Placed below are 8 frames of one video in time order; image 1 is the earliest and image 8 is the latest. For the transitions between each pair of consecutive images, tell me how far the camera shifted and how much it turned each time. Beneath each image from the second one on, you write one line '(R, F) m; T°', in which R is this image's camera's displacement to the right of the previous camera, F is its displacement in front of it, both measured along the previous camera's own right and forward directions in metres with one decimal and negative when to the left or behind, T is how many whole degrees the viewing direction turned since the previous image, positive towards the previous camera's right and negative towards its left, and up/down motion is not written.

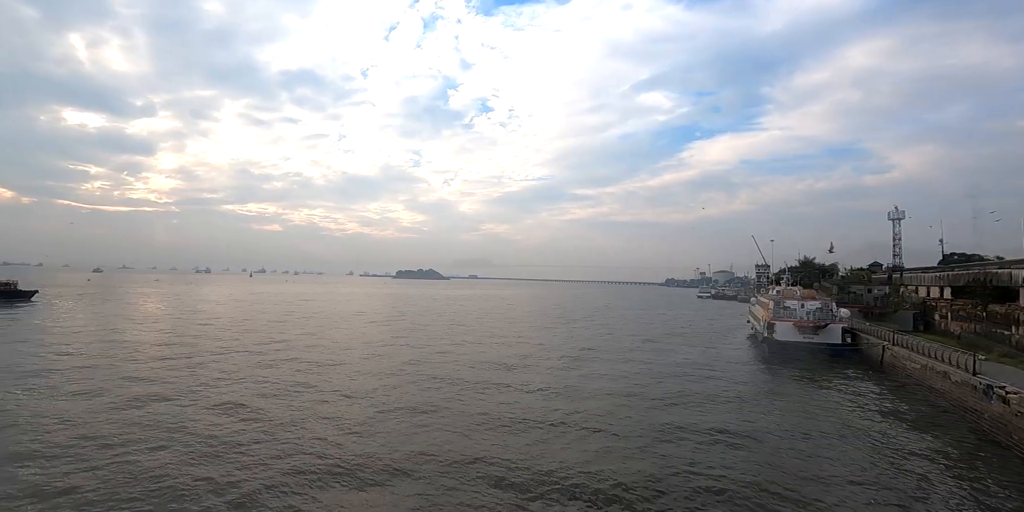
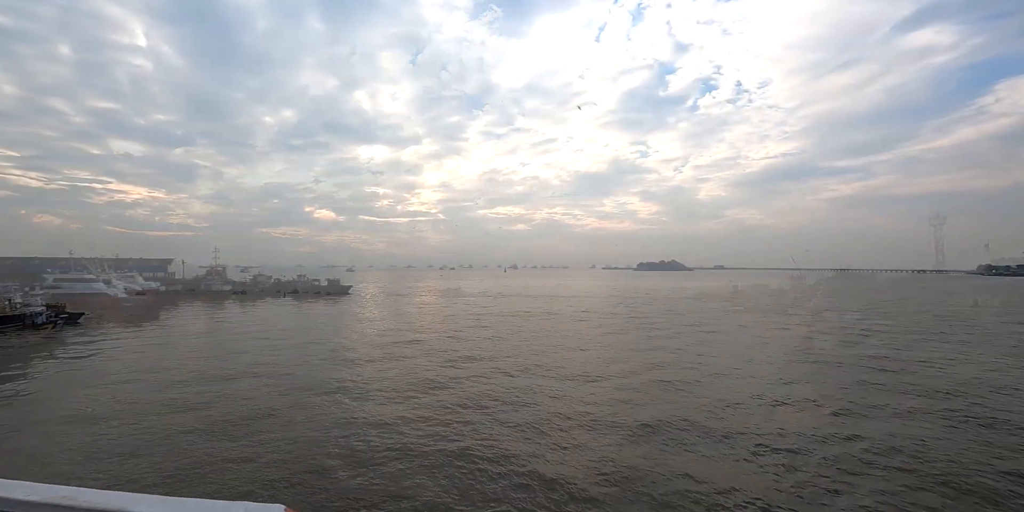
(-0.9, -0.7) m; -7°
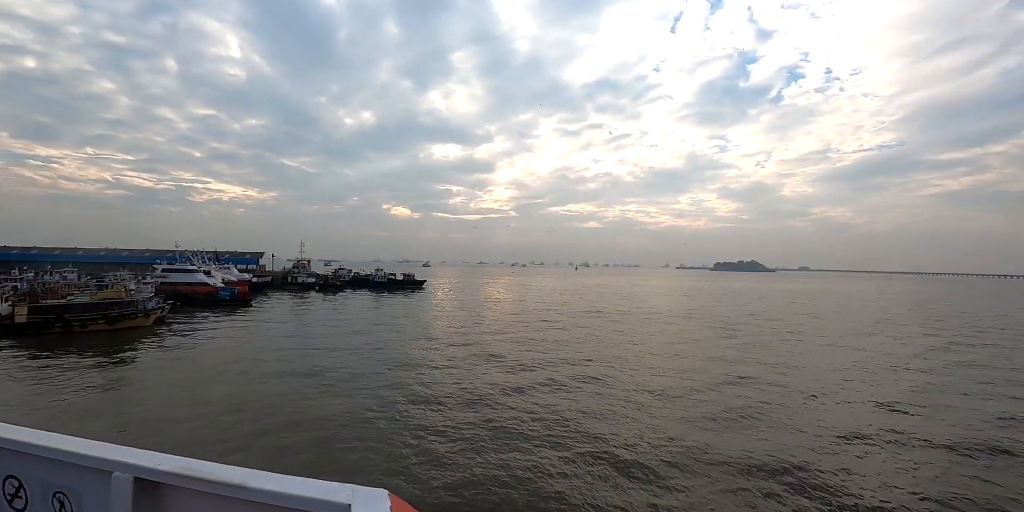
(-0.4, +0.2) m; -7°
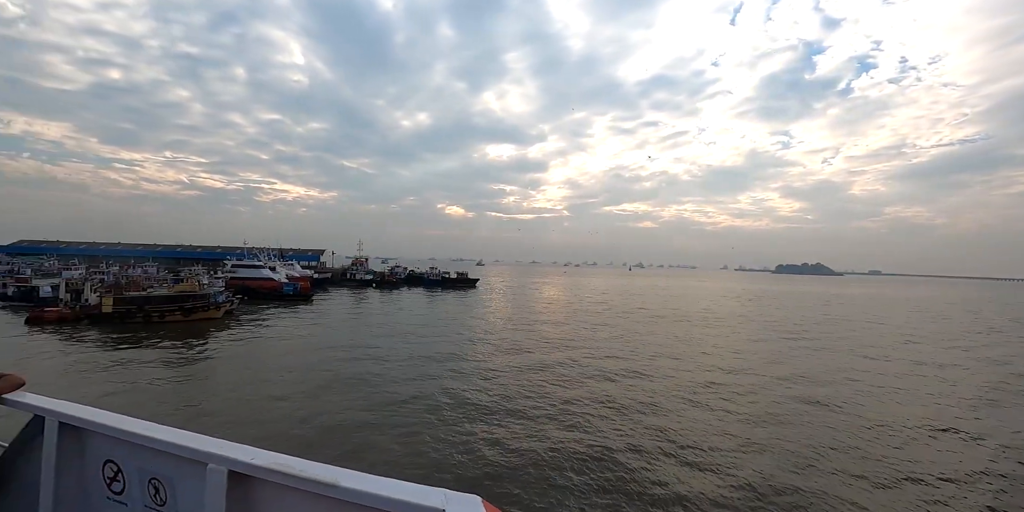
(-0.3, +0.1) m; -5°
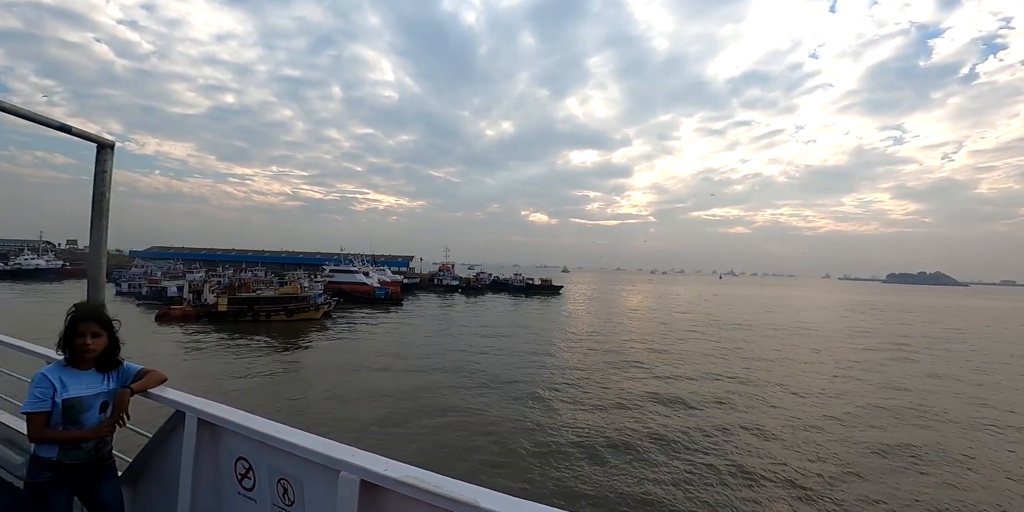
(-0.5, 0.0) m; -8°
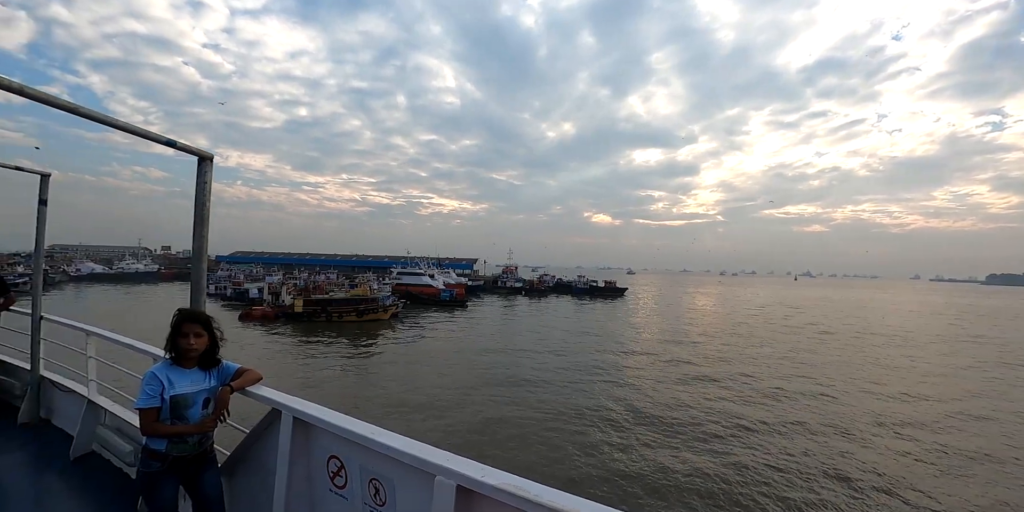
(-0.4, -0.1) m; -6°
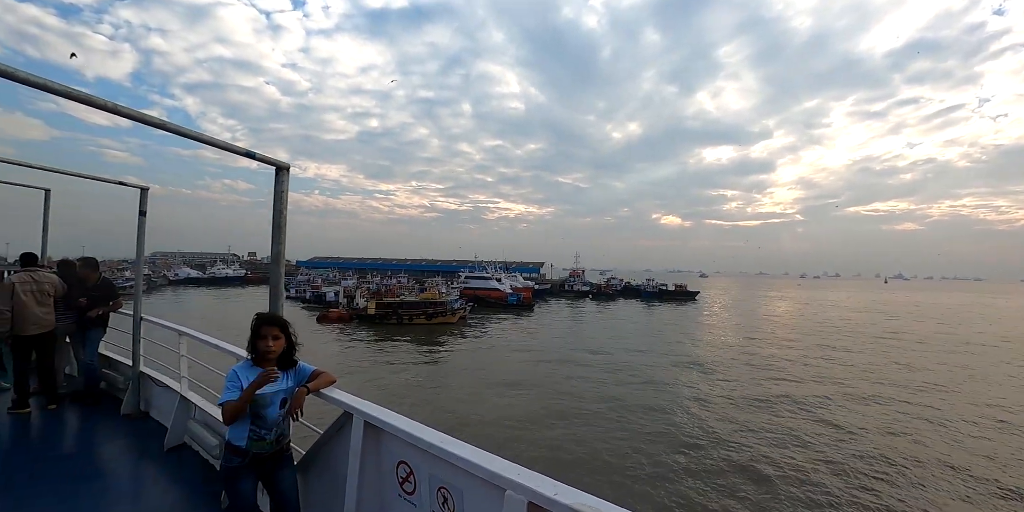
(-0.4, -0.1) m; -6°
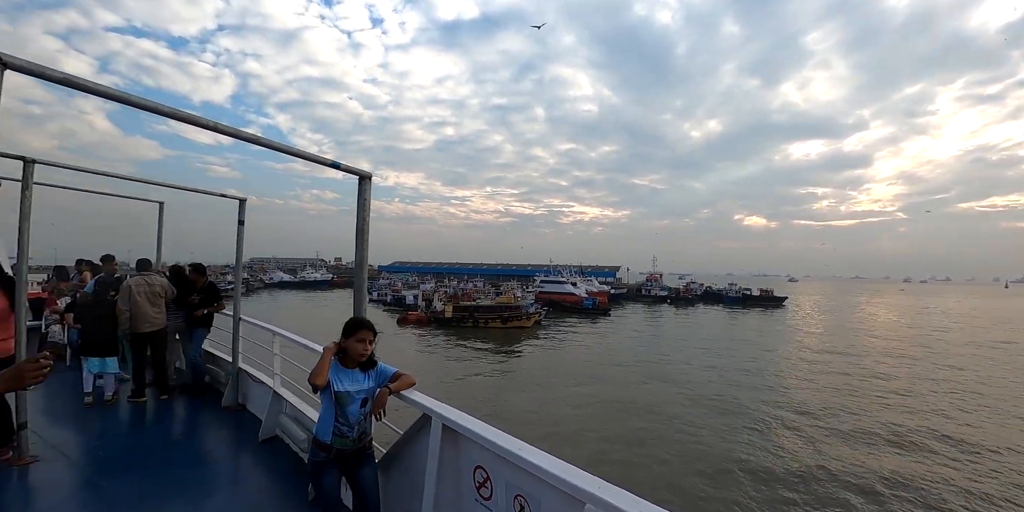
(-0.4, -0.1) m; -8°
